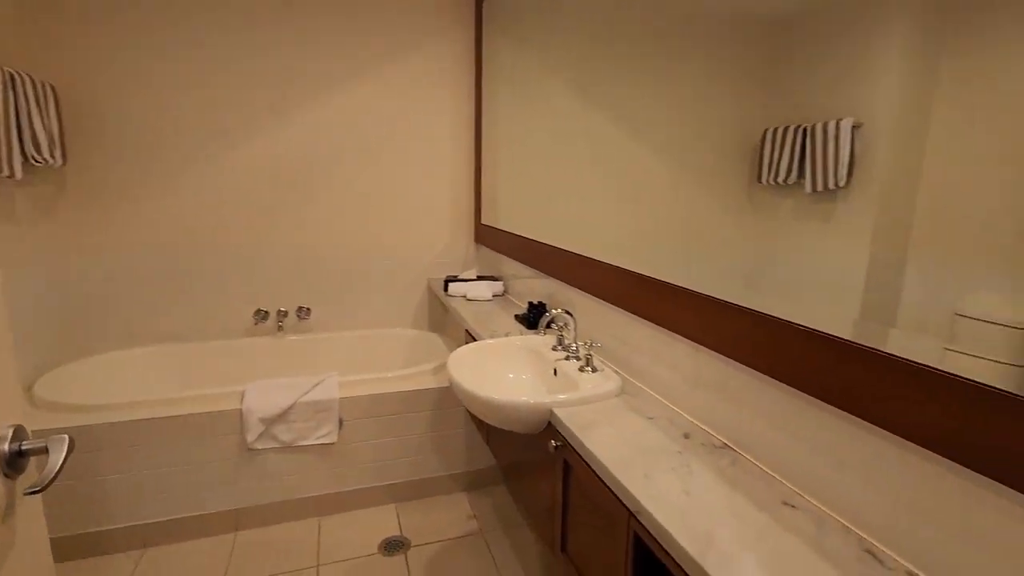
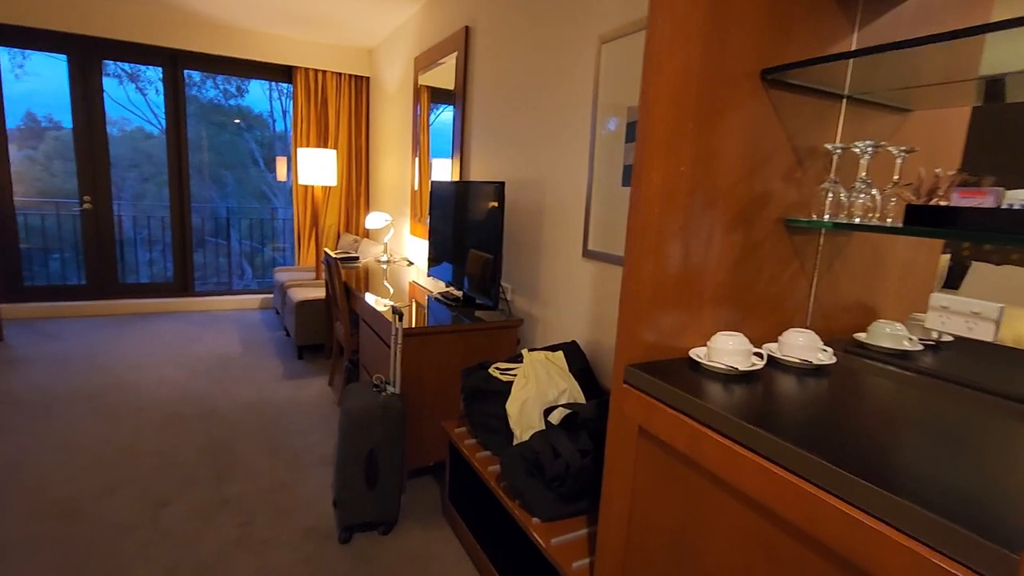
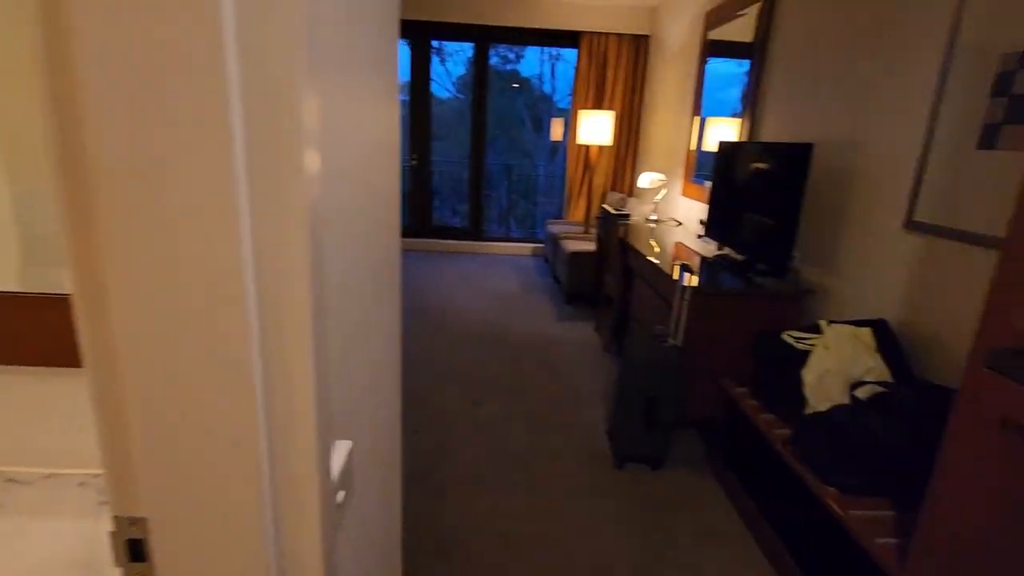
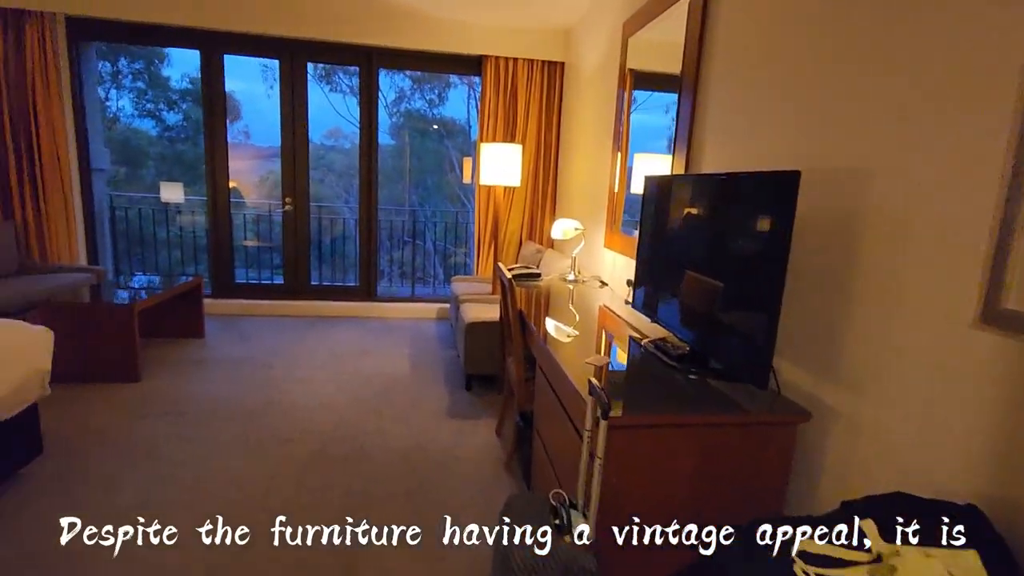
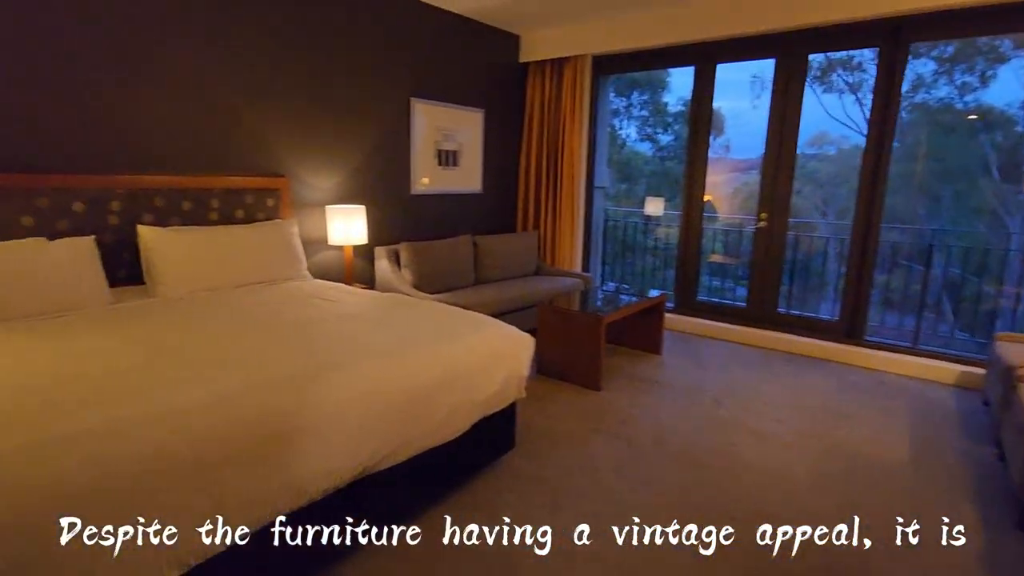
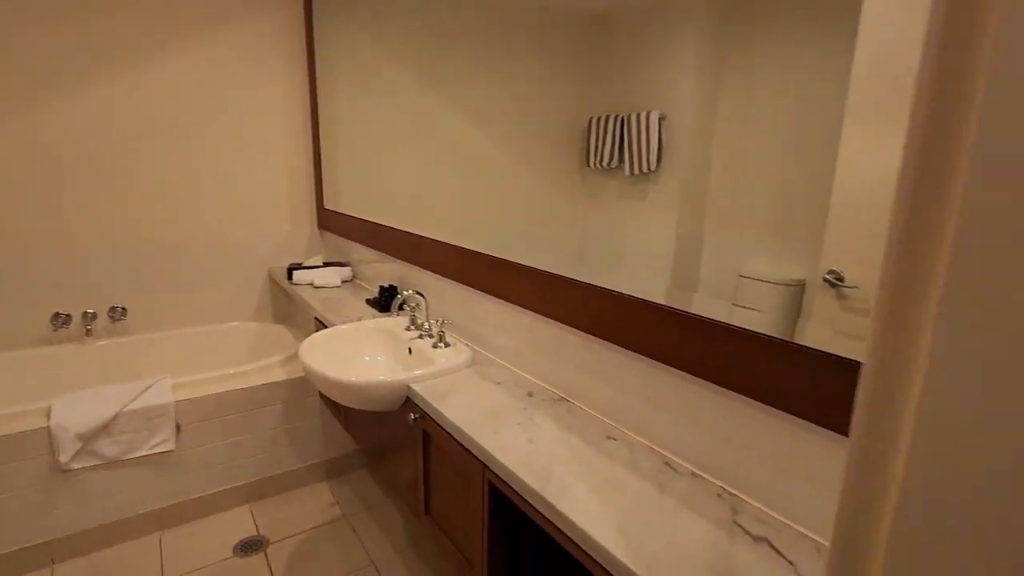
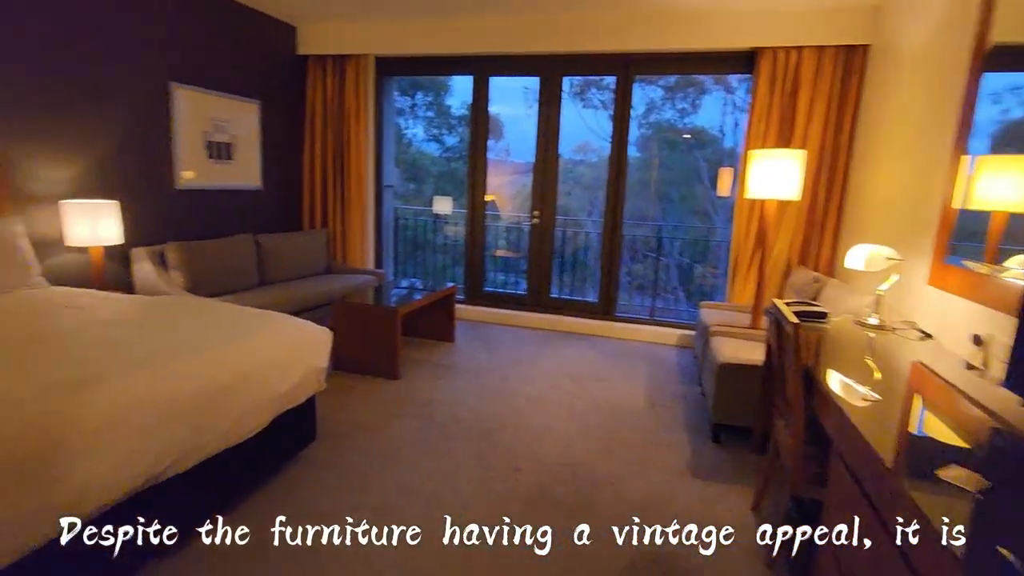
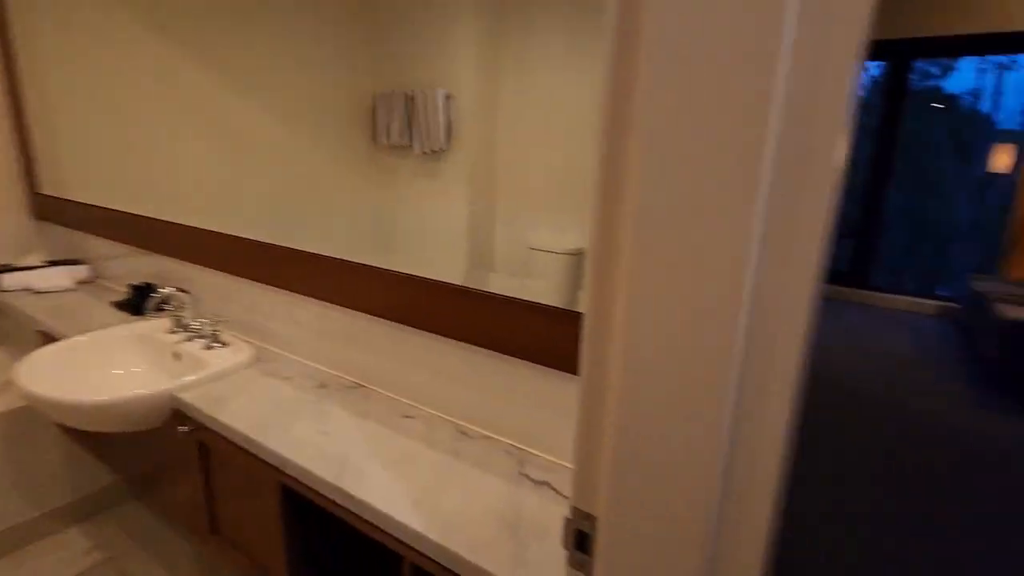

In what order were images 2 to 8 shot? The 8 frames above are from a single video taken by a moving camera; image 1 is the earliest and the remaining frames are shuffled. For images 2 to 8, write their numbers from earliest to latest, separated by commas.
6, 8, 3, 2, 4, 7, 5
